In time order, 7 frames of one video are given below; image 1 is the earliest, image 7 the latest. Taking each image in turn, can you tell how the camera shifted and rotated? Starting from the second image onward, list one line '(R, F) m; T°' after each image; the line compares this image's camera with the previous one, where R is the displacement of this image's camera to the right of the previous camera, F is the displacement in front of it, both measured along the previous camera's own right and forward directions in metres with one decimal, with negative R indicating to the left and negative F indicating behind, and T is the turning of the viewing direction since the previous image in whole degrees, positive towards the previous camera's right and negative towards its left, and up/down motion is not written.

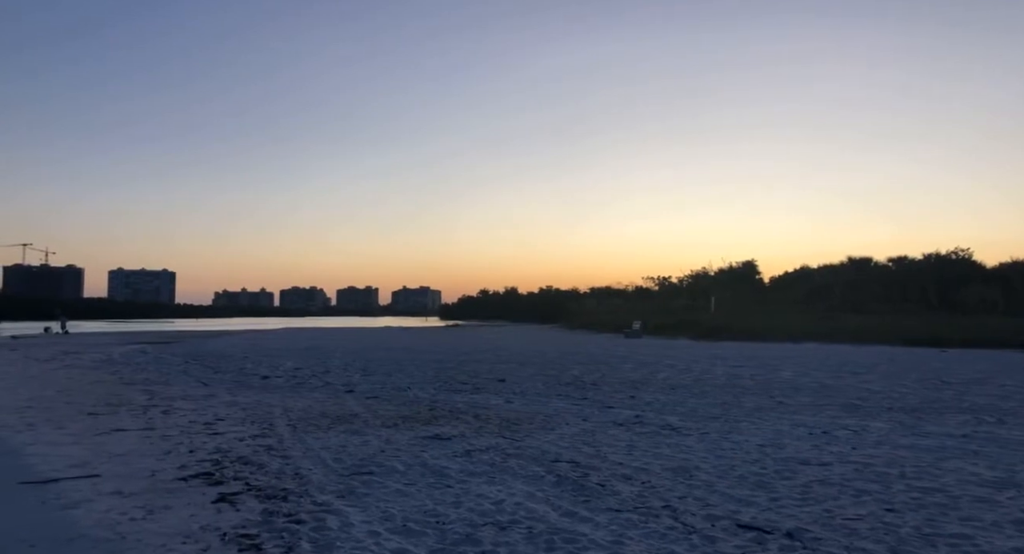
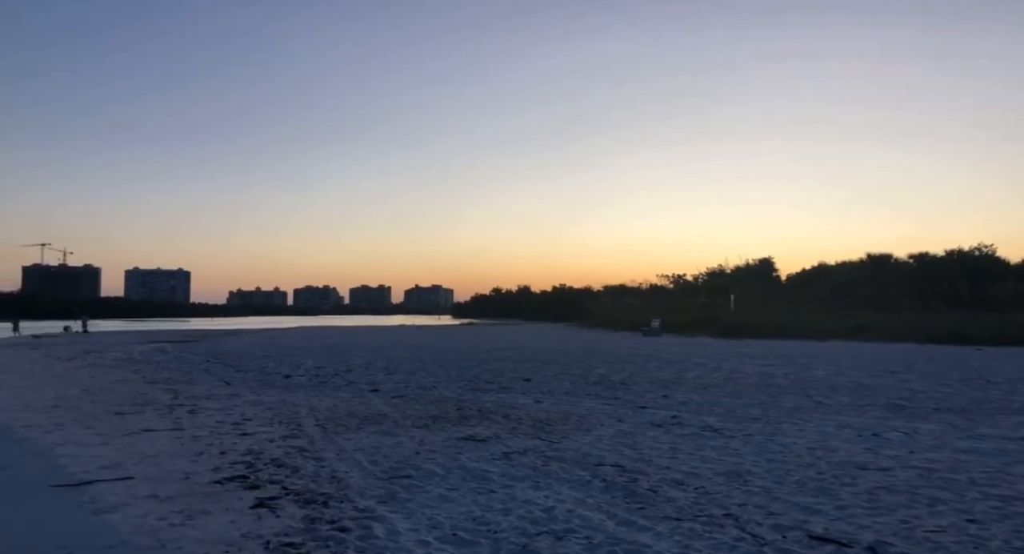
(-0.3, +0.2) m; -1°
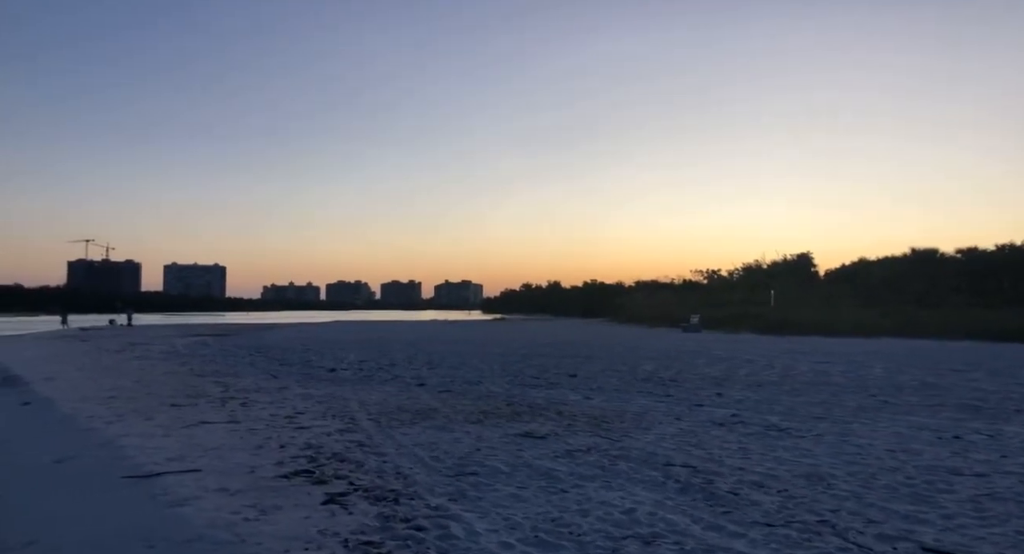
(-0.4, +0.2) m; -3°
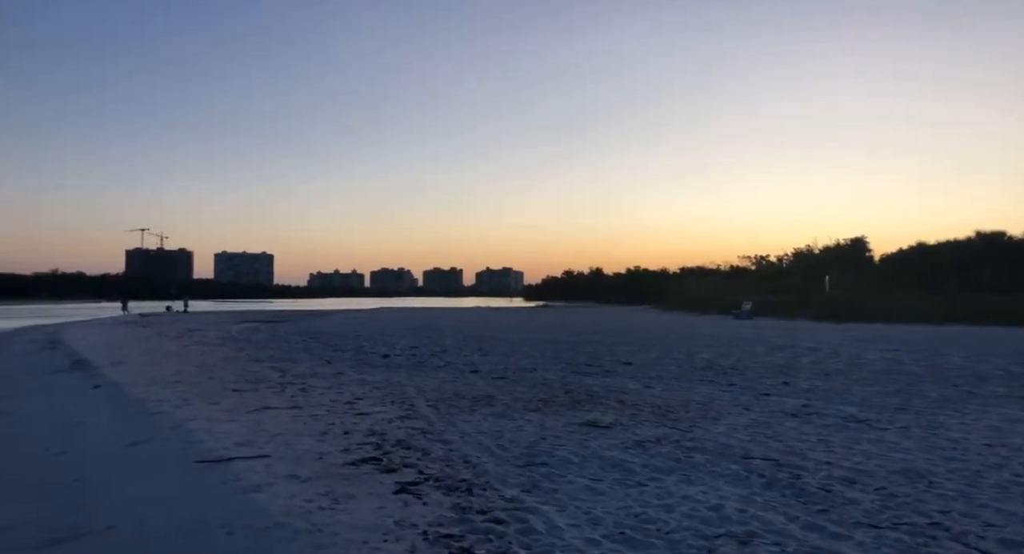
(-0.3, +0.2) m; -4°
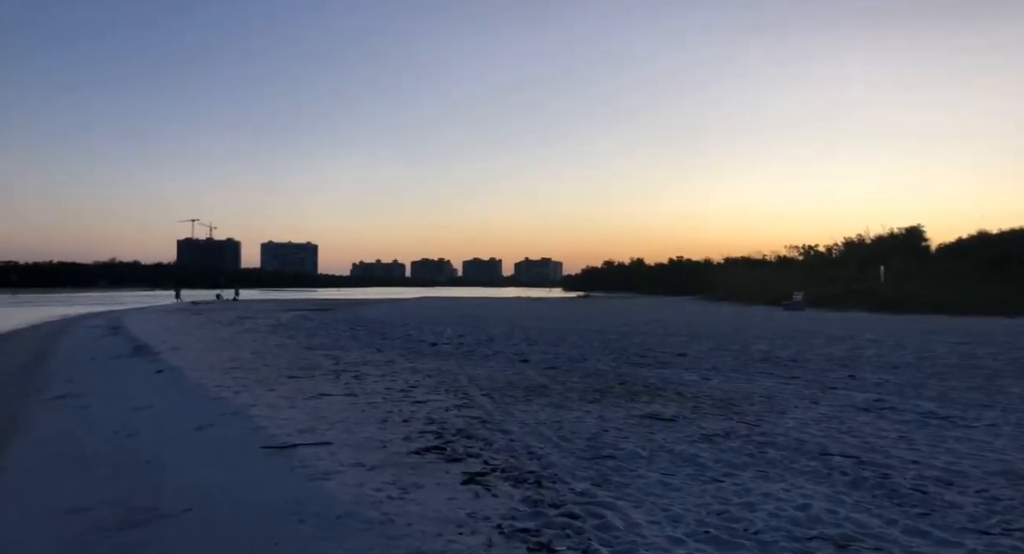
(-0.3, +0.2) m; -3°
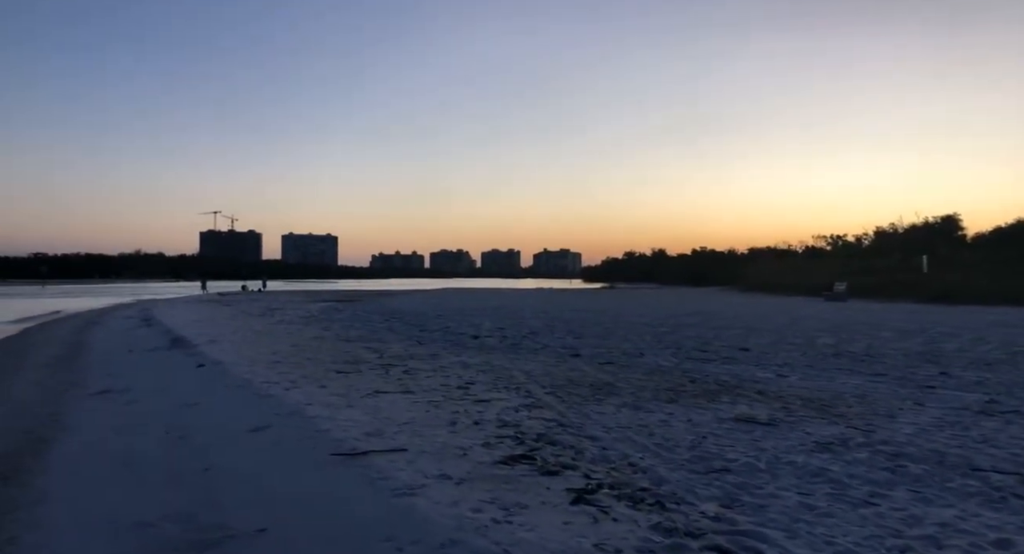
(-0.8, +0.8) m; -2°
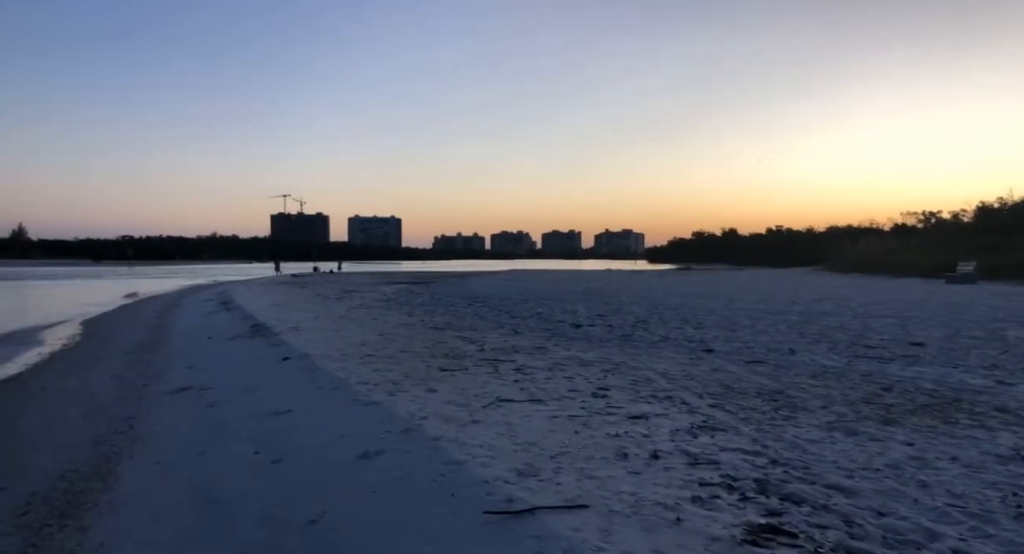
(-1.2, +2.1) m; -5°
